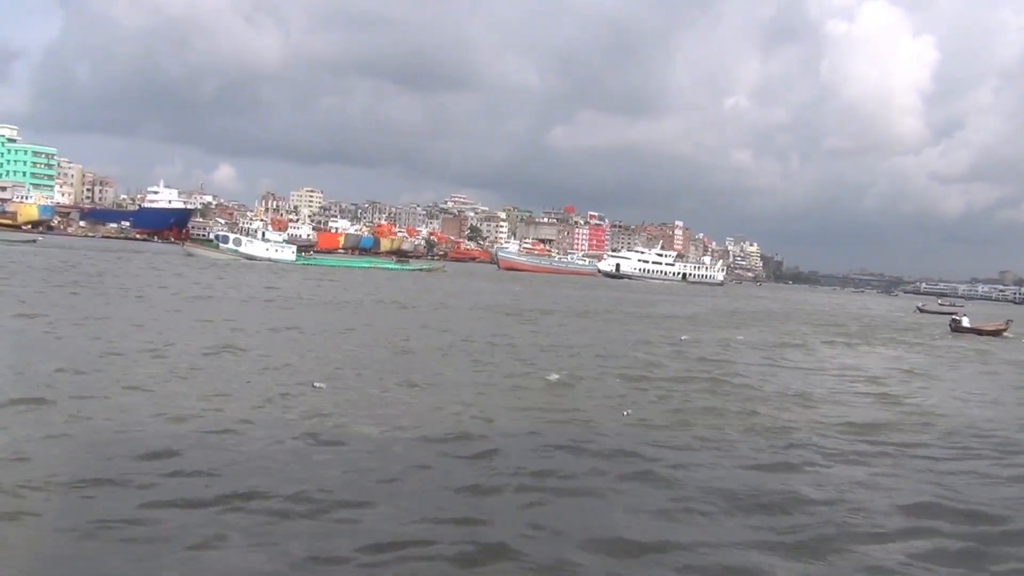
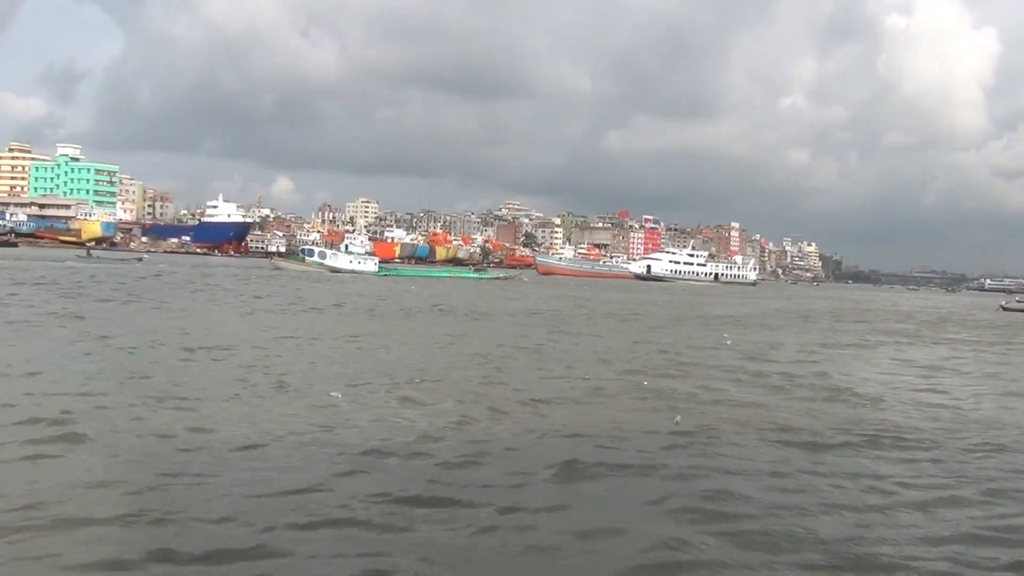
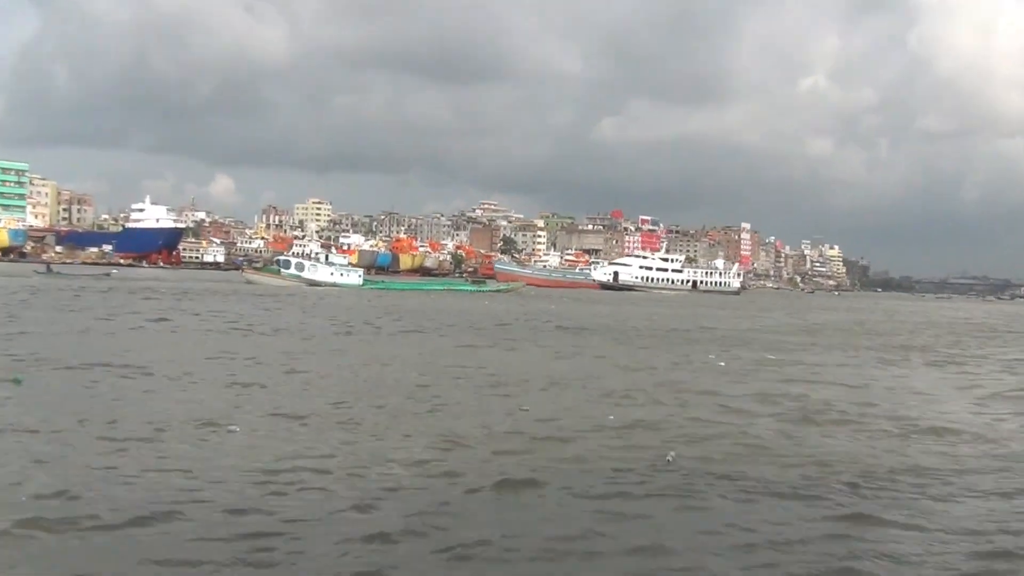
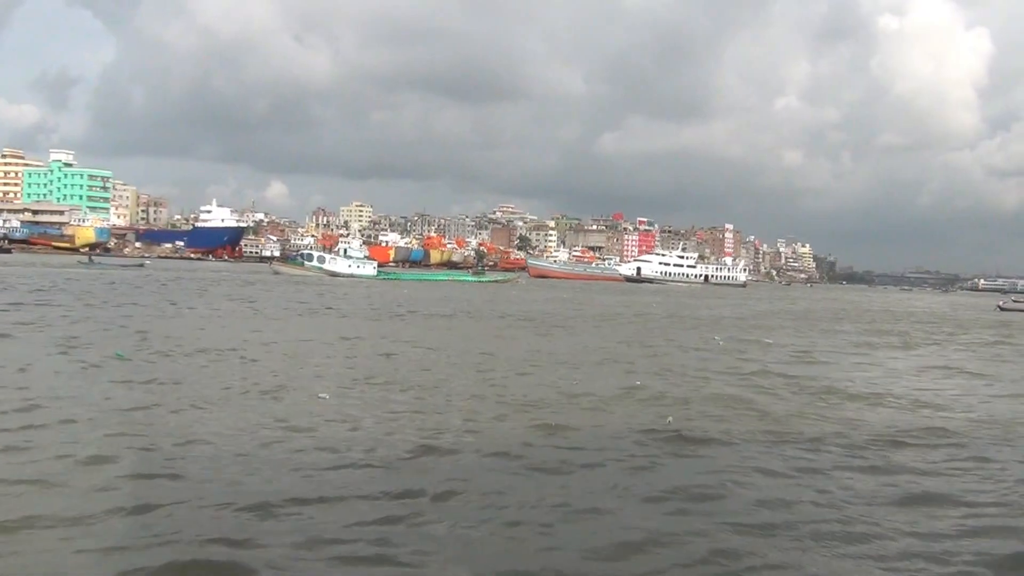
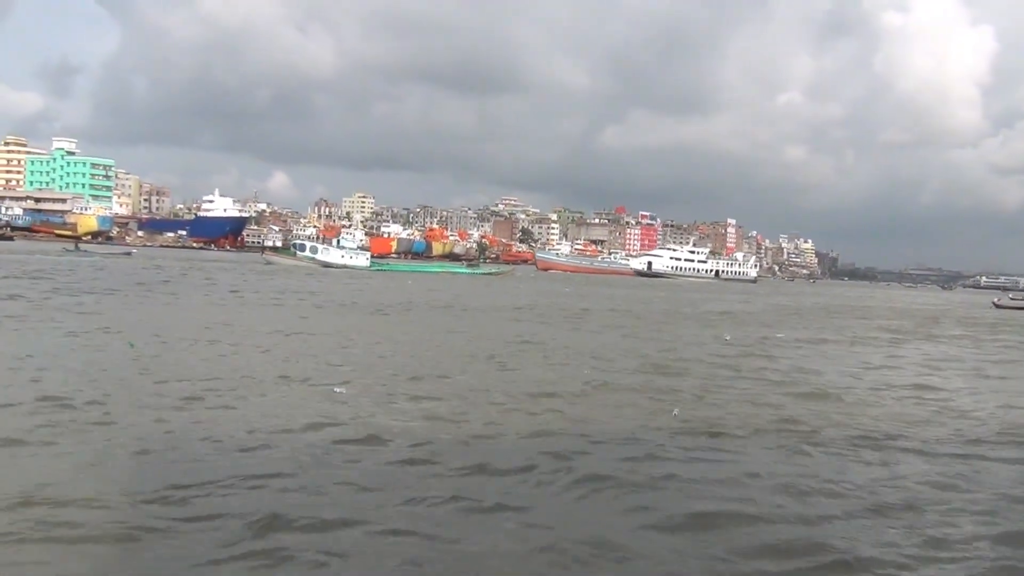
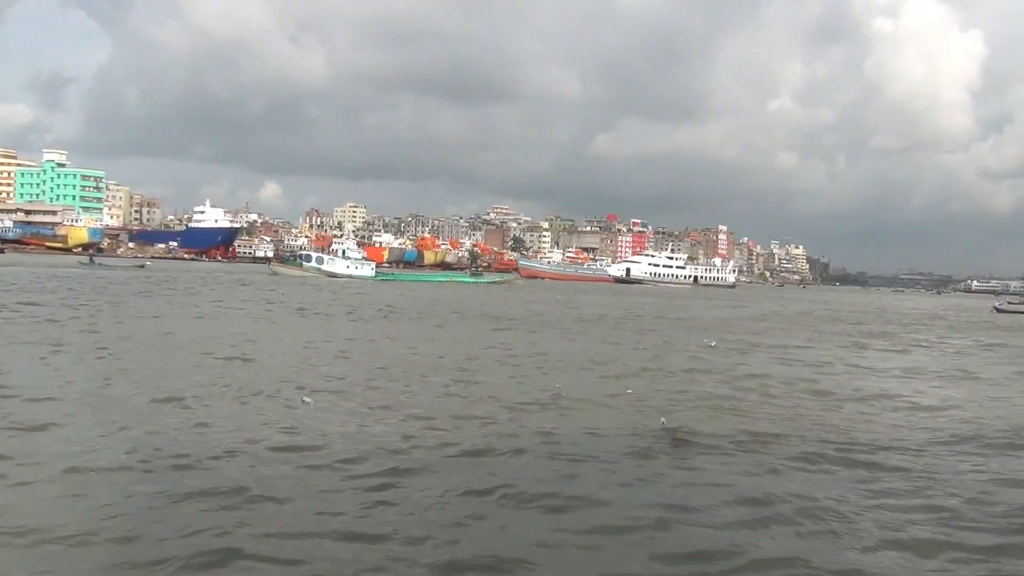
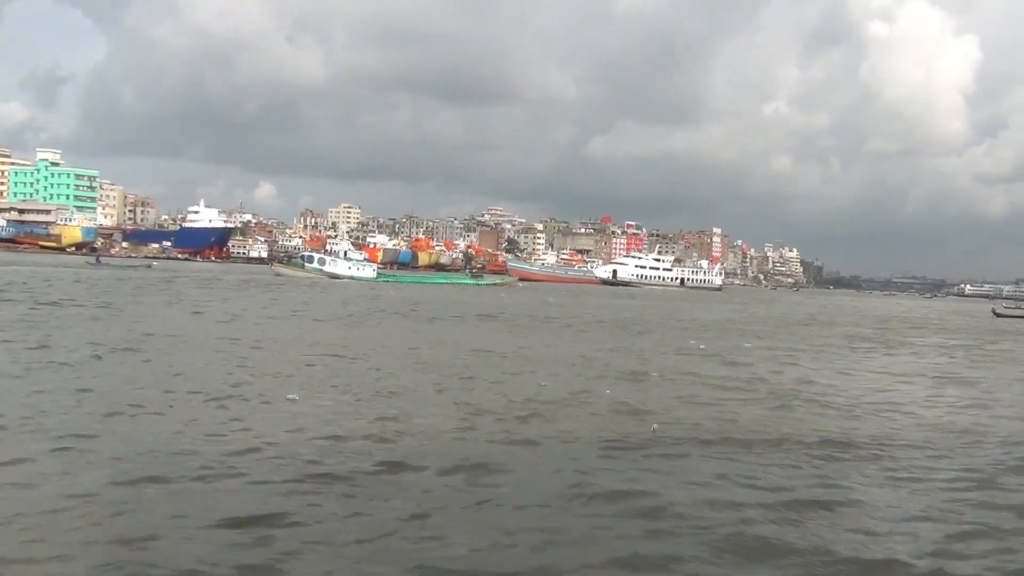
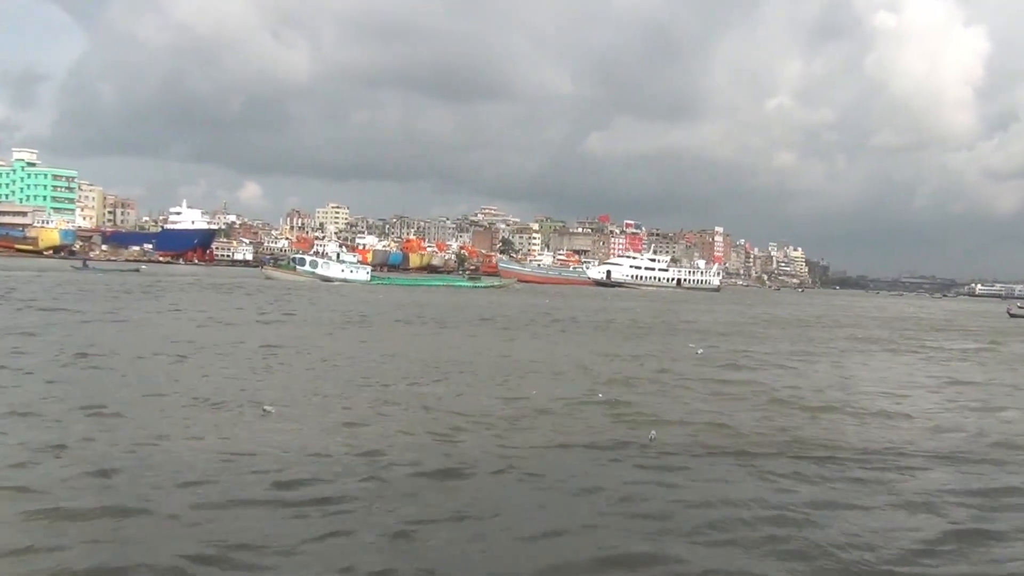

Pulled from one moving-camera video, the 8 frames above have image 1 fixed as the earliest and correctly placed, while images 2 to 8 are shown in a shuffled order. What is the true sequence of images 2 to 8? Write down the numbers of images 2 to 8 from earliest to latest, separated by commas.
5, 2, 4, 6, 7, 8, 3
